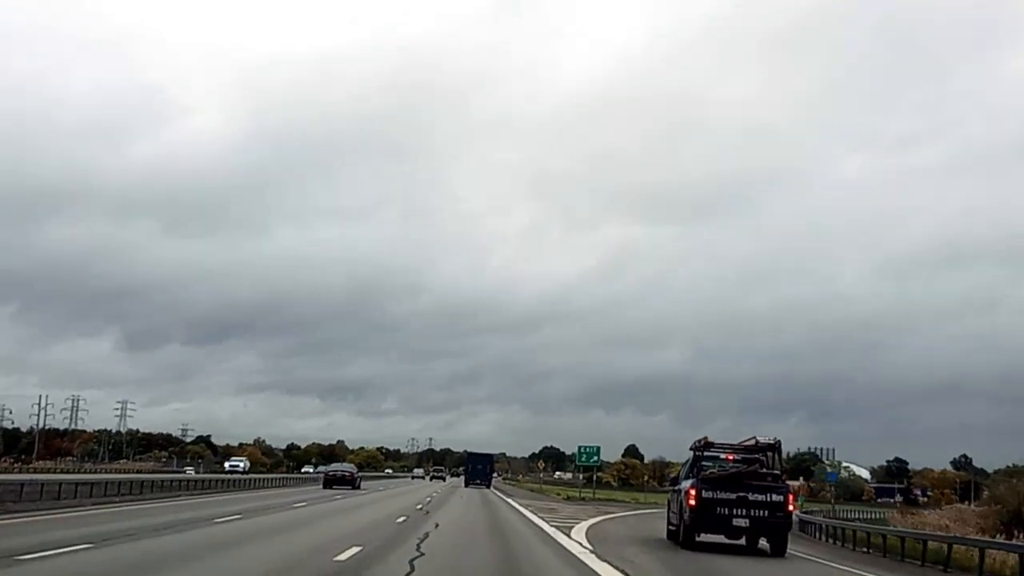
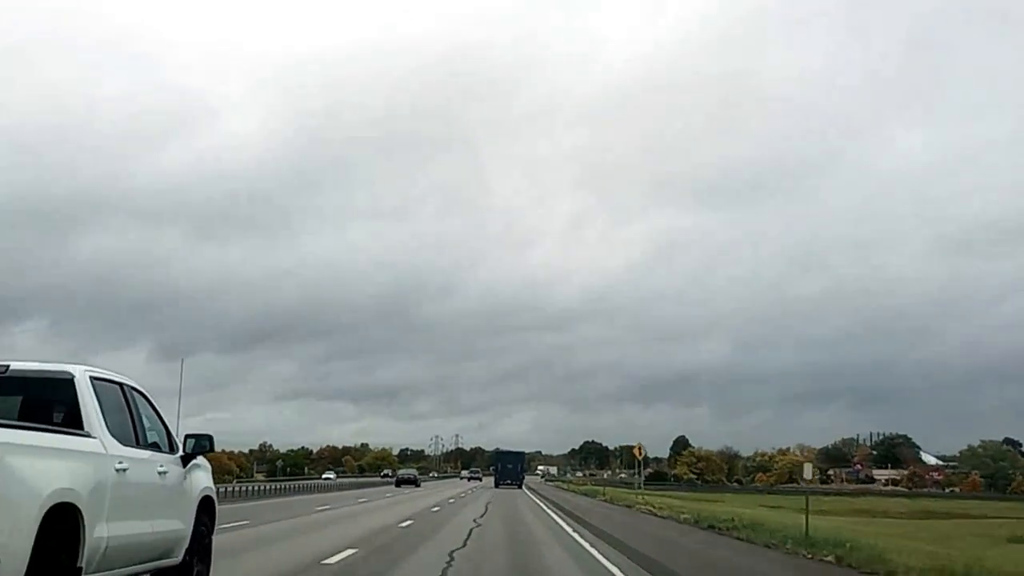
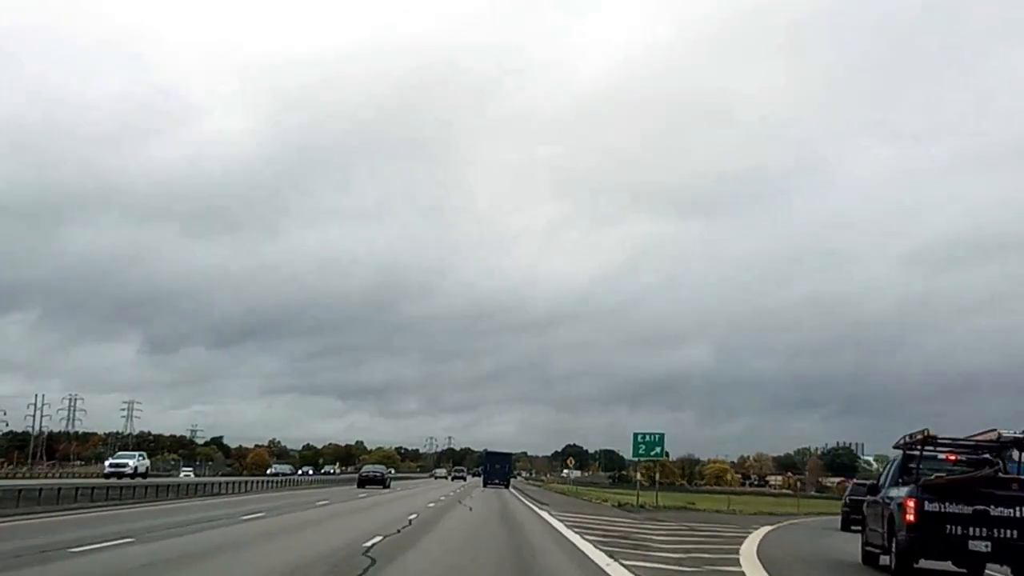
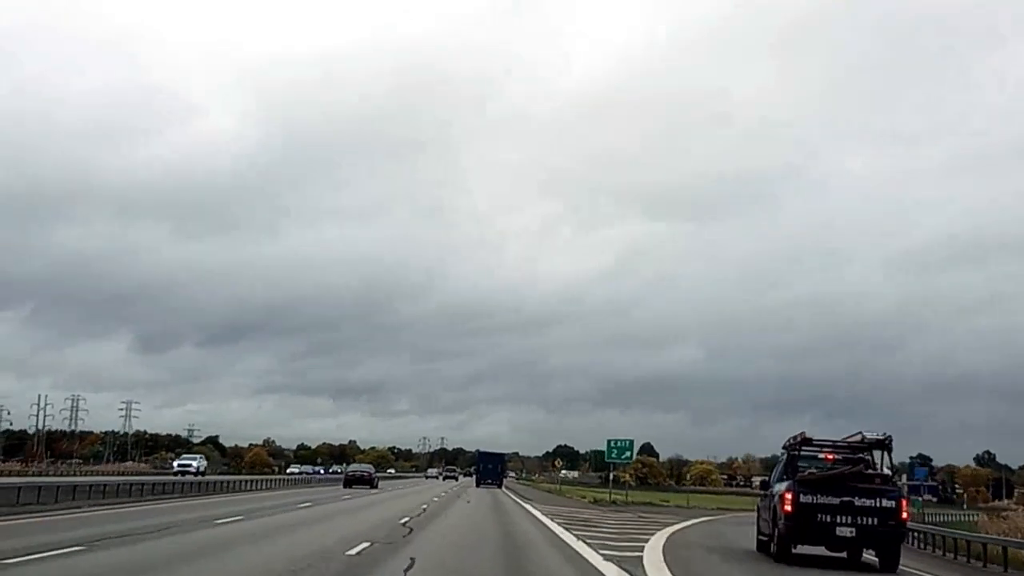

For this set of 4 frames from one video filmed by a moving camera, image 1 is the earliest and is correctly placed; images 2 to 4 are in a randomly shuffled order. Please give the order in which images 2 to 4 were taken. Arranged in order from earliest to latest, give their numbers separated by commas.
4, 3, 2
